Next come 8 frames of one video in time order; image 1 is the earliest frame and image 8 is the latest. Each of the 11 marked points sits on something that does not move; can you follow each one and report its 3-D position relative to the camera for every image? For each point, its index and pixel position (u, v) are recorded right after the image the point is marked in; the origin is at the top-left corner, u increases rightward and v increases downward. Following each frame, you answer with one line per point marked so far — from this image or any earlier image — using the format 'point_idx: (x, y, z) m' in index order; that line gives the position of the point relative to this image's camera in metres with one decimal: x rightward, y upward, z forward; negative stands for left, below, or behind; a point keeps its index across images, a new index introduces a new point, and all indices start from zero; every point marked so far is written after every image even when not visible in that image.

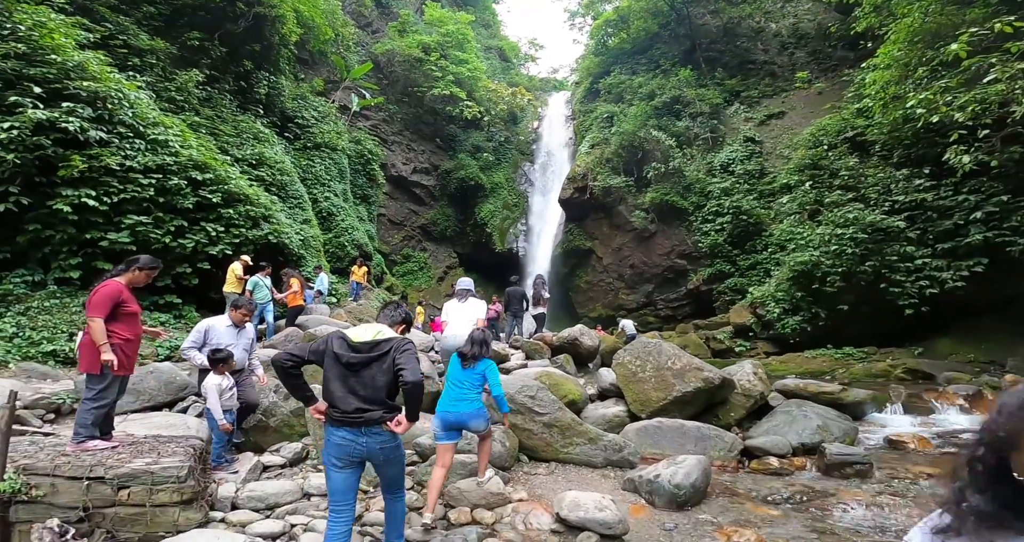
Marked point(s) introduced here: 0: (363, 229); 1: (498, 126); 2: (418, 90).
0: (-4.3, +1.5, +14.9) m
1: (-0.5, +6.2, +20.7) m
2: (-3.5, +7.1, +19.0) m
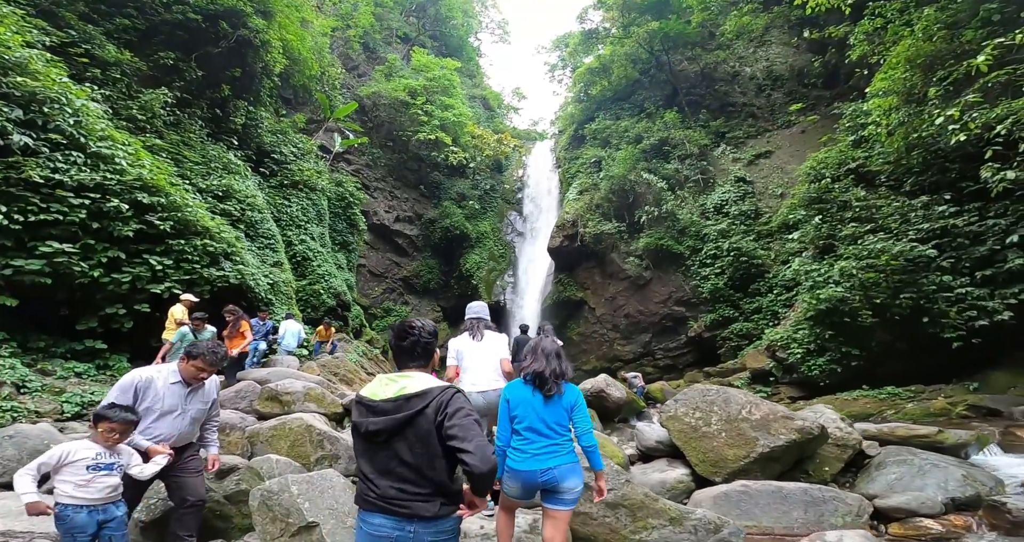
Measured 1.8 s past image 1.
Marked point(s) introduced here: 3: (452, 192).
0: (-4.6, -0.1, +14.1) m
1: (-1.2, +4.0, +20.5) m
2: (-4.2, +5.1, +18.9) m
3: (-2.3, +3.0, +19.5) m
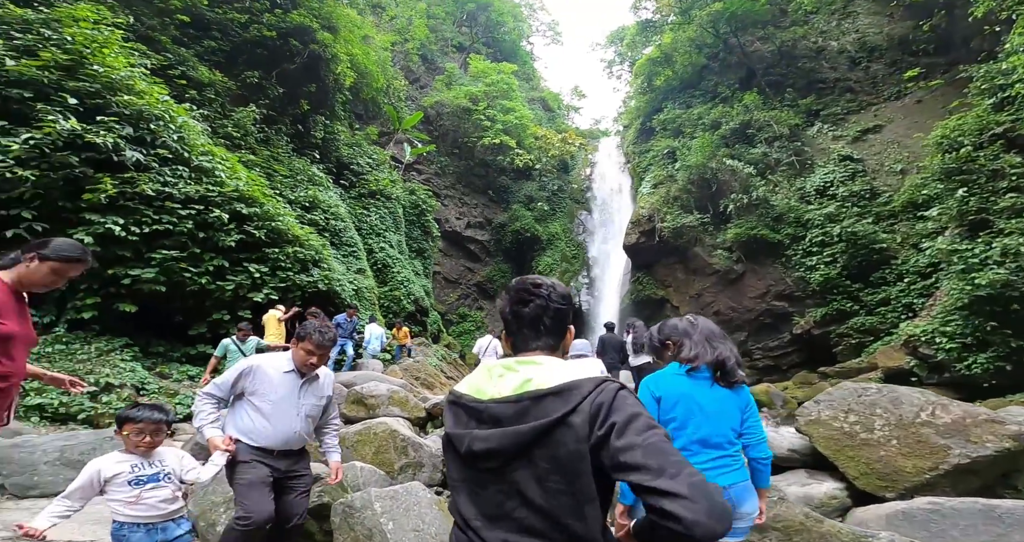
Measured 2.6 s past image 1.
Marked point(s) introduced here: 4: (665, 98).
0: (-2.6, -0.3, +14.3) m
1: (+1.5, +3.9, +20.3) m
2: (-1.7, +4.9, +19.0) m
3: (+0.3, +2.9, +19.4) m
4: (+4.9, +5.5, +16.1) m
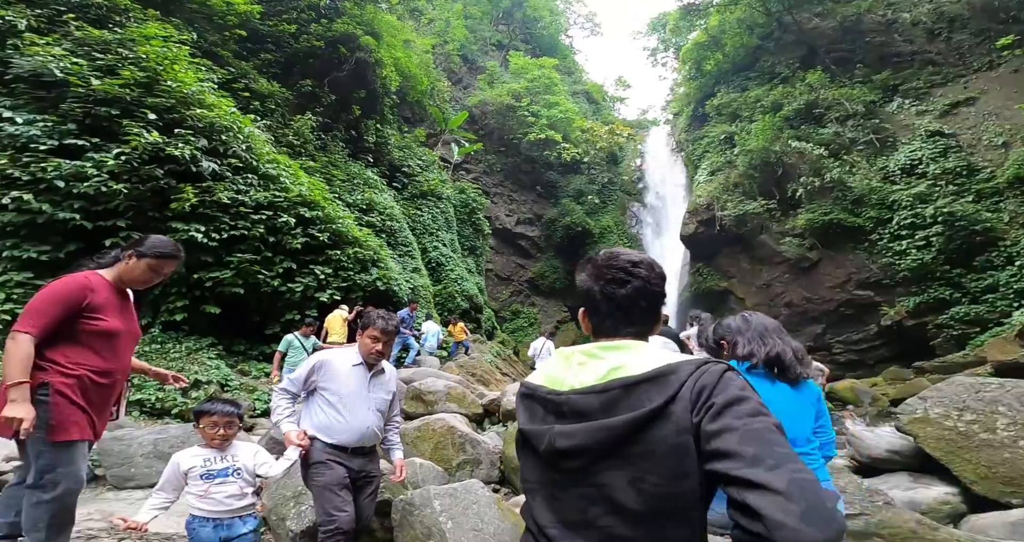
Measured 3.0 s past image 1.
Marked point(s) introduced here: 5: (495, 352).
0: (-1.1, -0.2, +14.3) m
1: (+3.4, +4.1, +19.9) m
2: (0.0, +5.0, +18.9) m
3: (+2.1, +3.1, +19.1) m
4: (+6.3, +5.8, +15.5) m
5: (-0.4, -1.8, +11.3) m
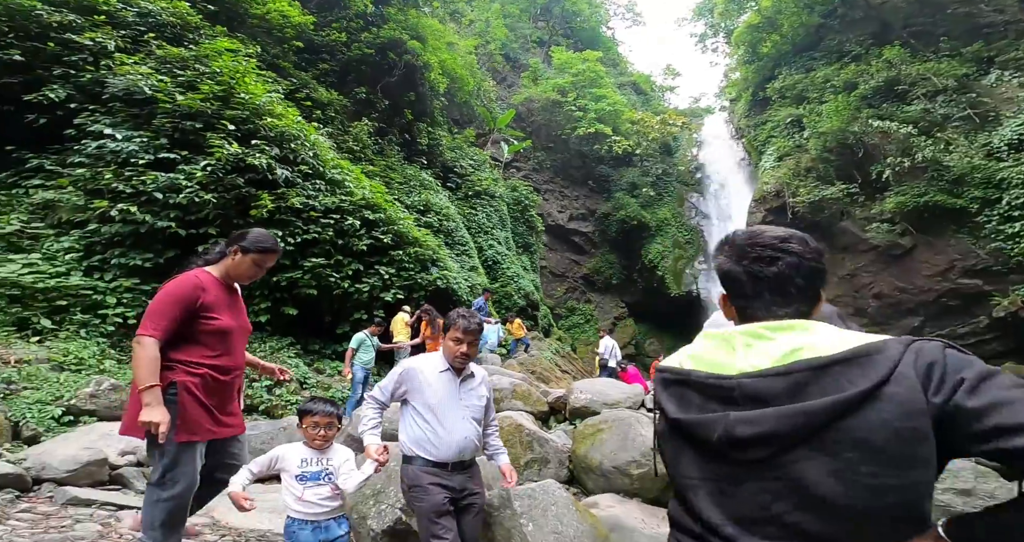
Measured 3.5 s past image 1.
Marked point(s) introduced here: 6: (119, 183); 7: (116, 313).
0: (+0.5, -0.2, +14.2) m
1: (+5.4, +4.3, +19.4) m
2: (+1.9, +5.1, +18.7) m
3: (+4.1, +3.2, +18.7) m
4: (+7.8, +6.0, +14.7) m
5: (+0.9, -1.8, +11.2) m
6: (-5.9, +1.3, +7.9) m
7: (-5.3, -0.6, +7.1) m
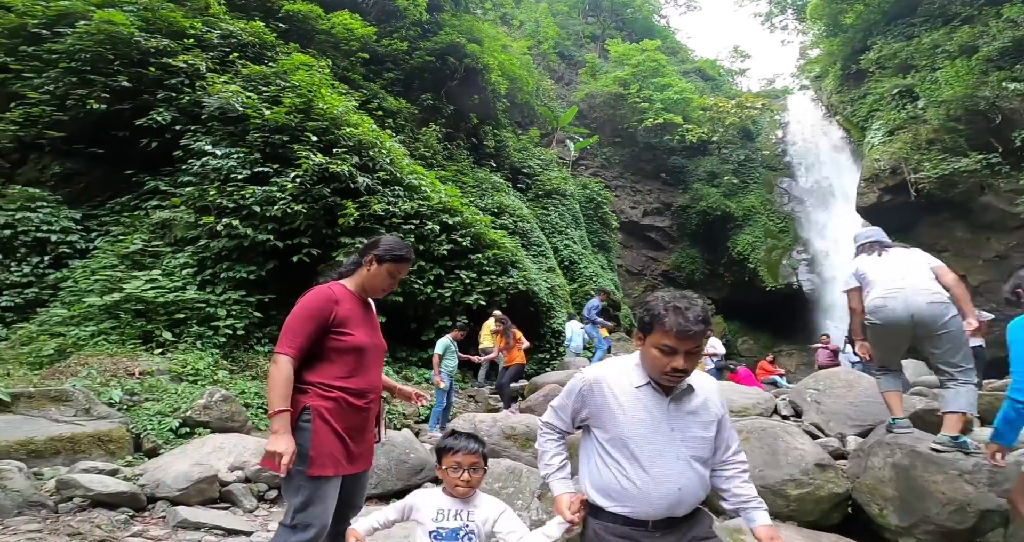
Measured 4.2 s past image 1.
0: (+2.5, -0.1, +13.6) m
1: (+7.8, +4.5, +18.1) m
2: (+4.3, +5.2, +17.9) m
3: (+6.5, +3.4, +17.7) m
4: (+9.6, +6.4, +13.2) m
5: (+2.7, -1.7, +10.5) m
6: (-4.6, +1.1, +8.1) m
7: (-4.1, -0.8, +7.3) m
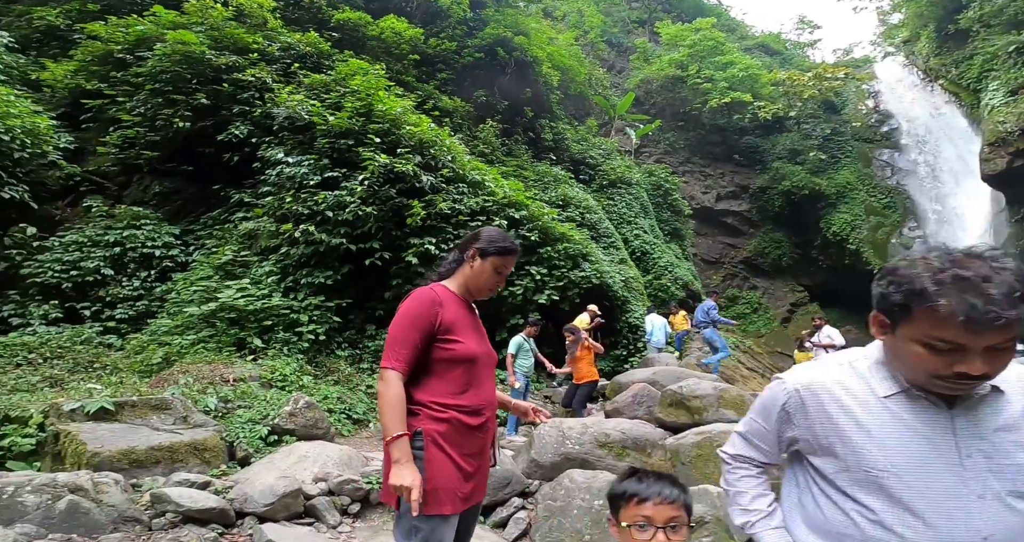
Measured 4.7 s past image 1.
0: (+4.3, +0.1, +12.7) m
1: (+9.9, +5.0, +16.6) m
2: (+6.3, +5.6, +16.8) m
3: (+8.6, +3.9, +16.3) m
4: (+11.0, +6.9, +11.5) m
5: (+4.2, -1.4, +9.7) m
6: (-3.5, +1.0, +8.1) m
7: (-2.9, -0.8, +7.2) m
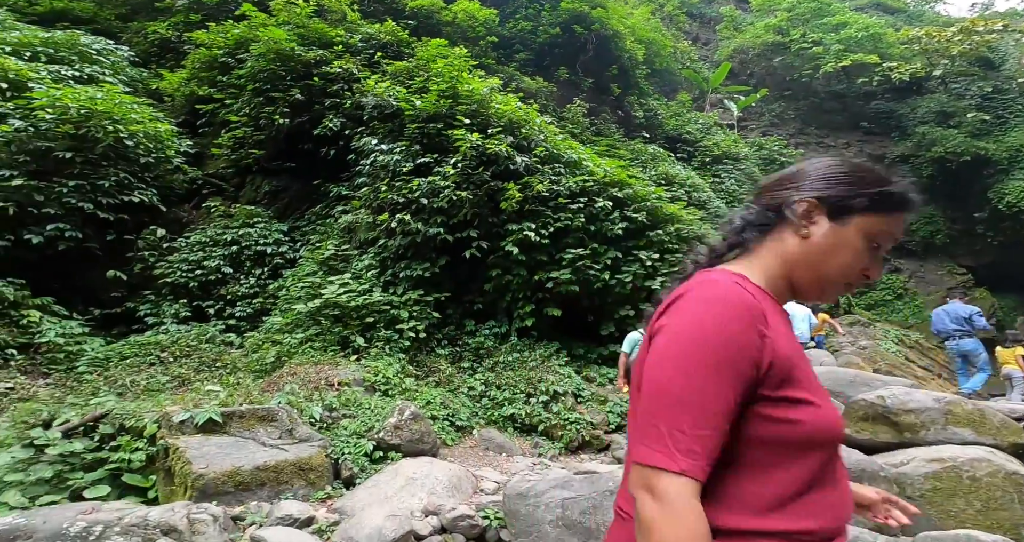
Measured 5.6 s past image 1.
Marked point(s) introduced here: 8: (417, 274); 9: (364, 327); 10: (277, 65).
0: (+6.6, +0.5, +11.0) m
1: (+12.6, +5.6, +13.9) m
2: (+9.1, +6.1, +14.6) m
3: (+11.3, +4.4, +13.8) m
4: (+12.9, +7.4, +8.6) m
5: (+6.0, -1.1, +8.0) m
6: (-1.8, +1.2, +7.6) m
7: (-1.4, -0.7, +6.7) m
8: (-1.4, 0.0, +7.2) m
9: (-2.0, -0.7, +6.5) m
10: (-4.5, +4.0, +9.5) m
